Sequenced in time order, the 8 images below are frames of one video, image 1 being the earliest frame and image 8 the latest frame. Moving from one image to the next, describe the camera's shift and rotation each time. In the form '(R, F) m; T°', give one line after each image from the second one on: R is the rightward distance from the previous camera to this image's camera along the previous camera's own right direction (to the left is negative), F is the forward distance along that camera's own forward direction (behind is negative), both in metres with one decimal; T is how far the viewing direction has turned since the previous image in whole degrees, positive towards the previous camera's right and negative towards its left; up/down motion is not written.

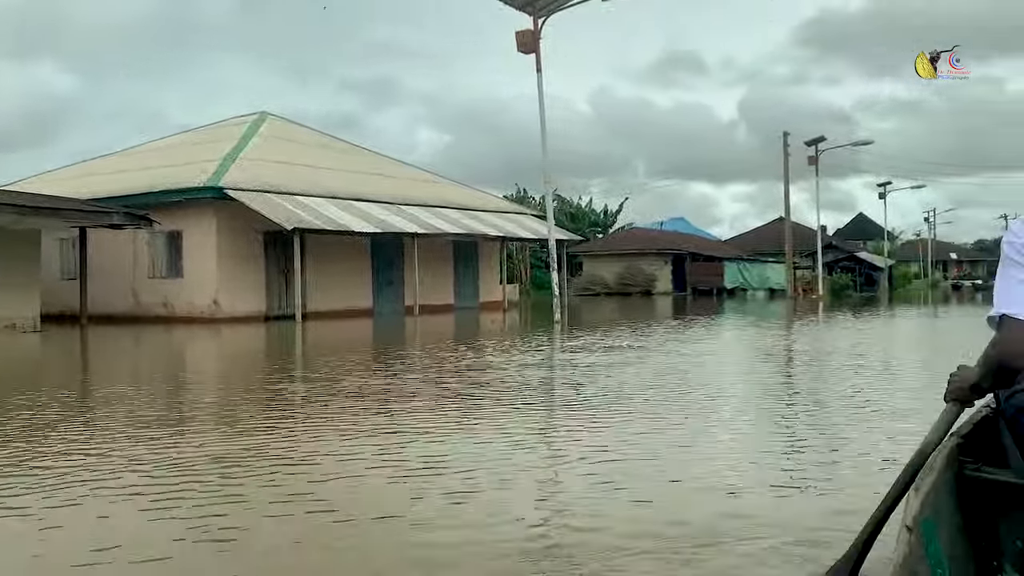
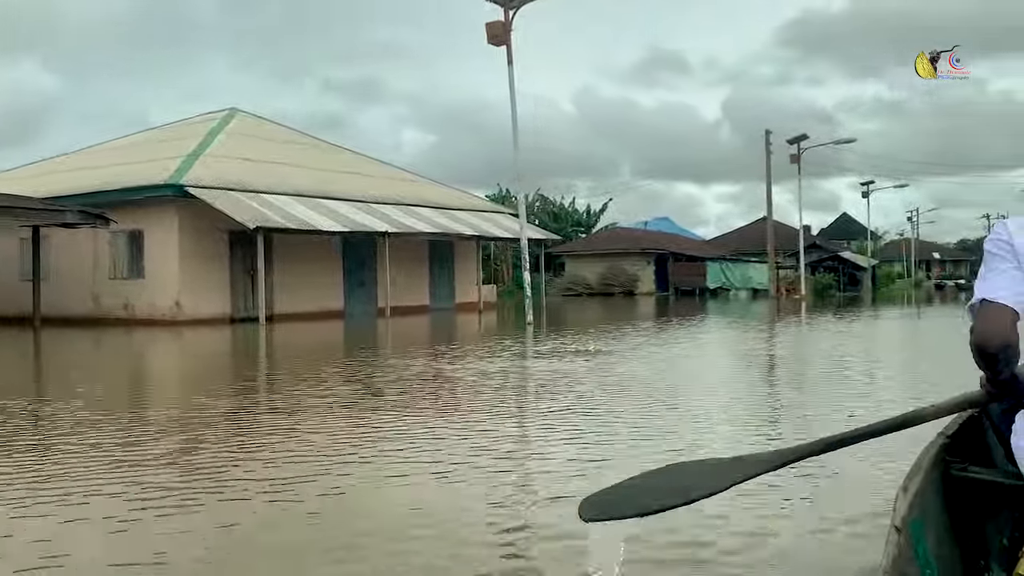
(+0.1, +0.3) m; +1°
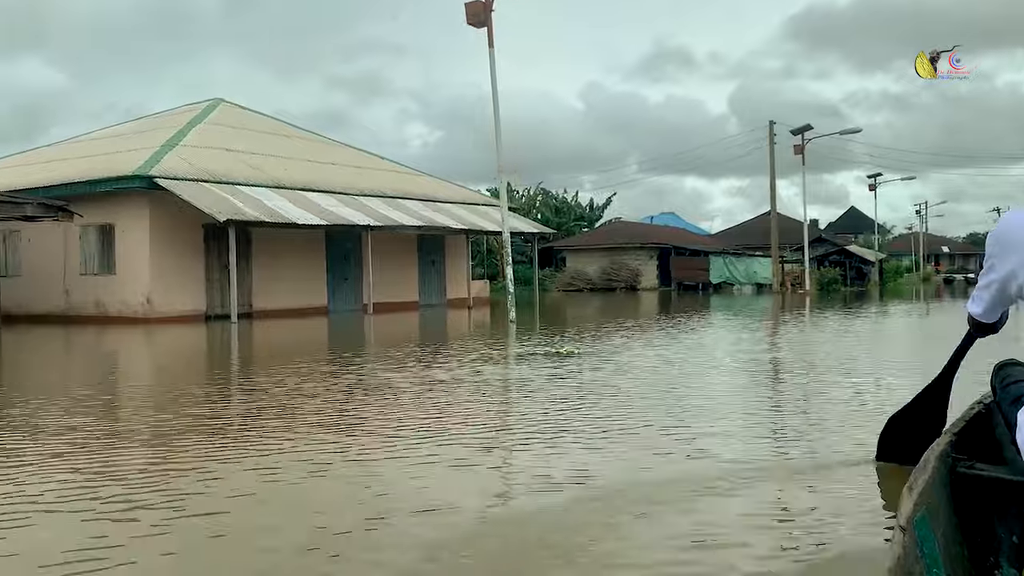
(+0.2, +0.5) m; 0°
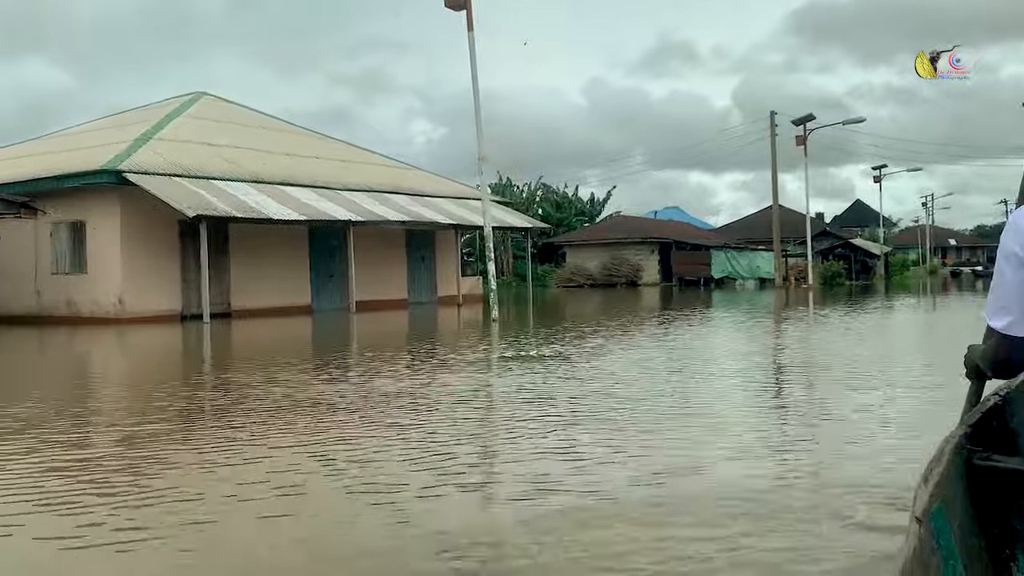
(+0.2, +0.4) m; 0°
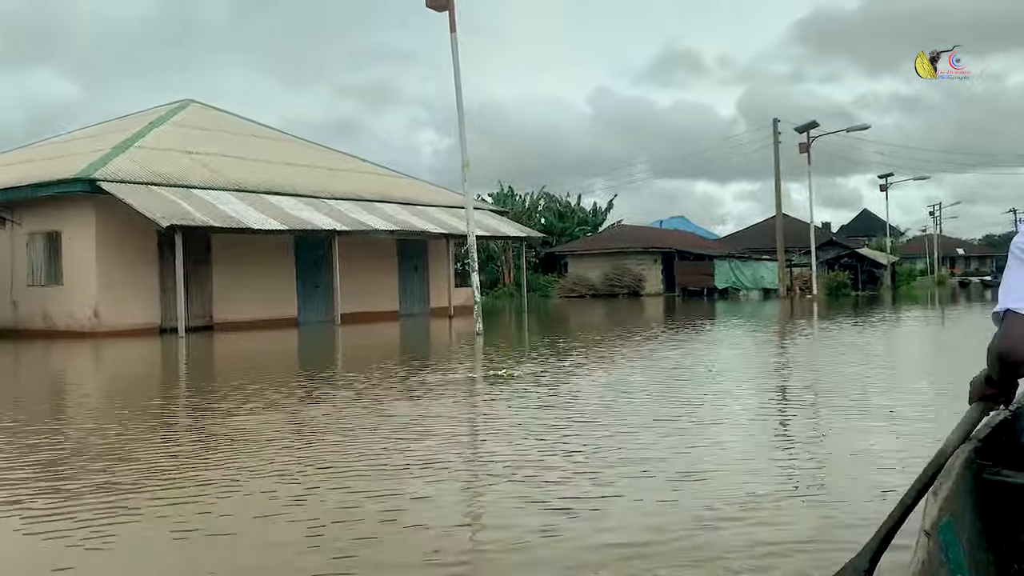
(+0.2, +0.4) m; 0°
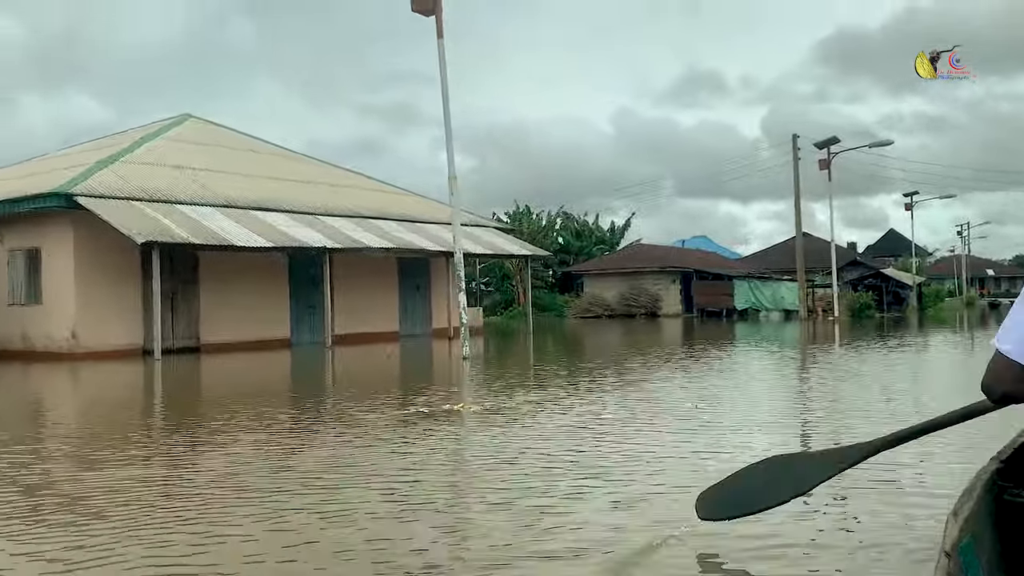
(+0.2, +0.5) m; -1°
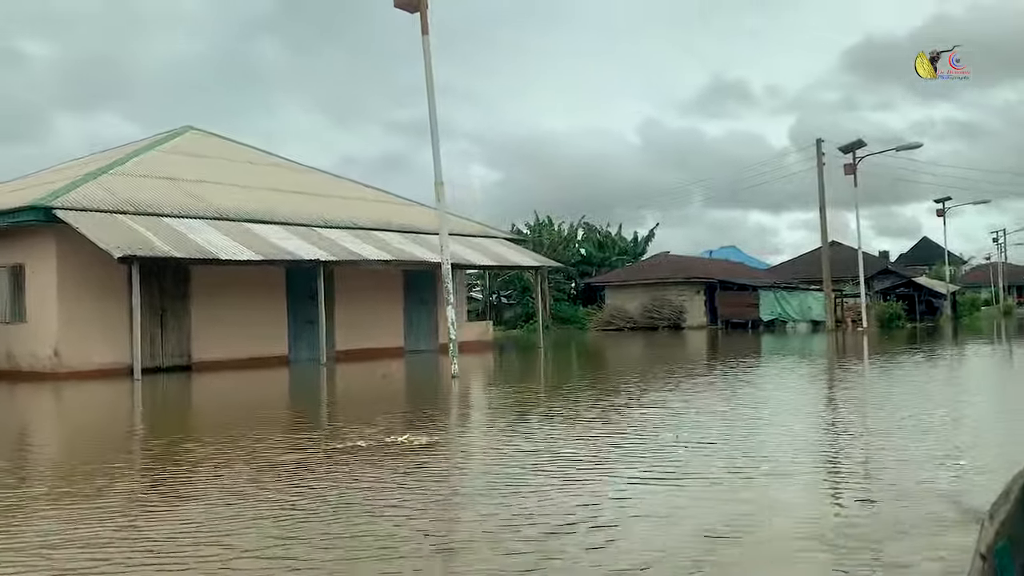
(+0.3, +0.5) m; -2°
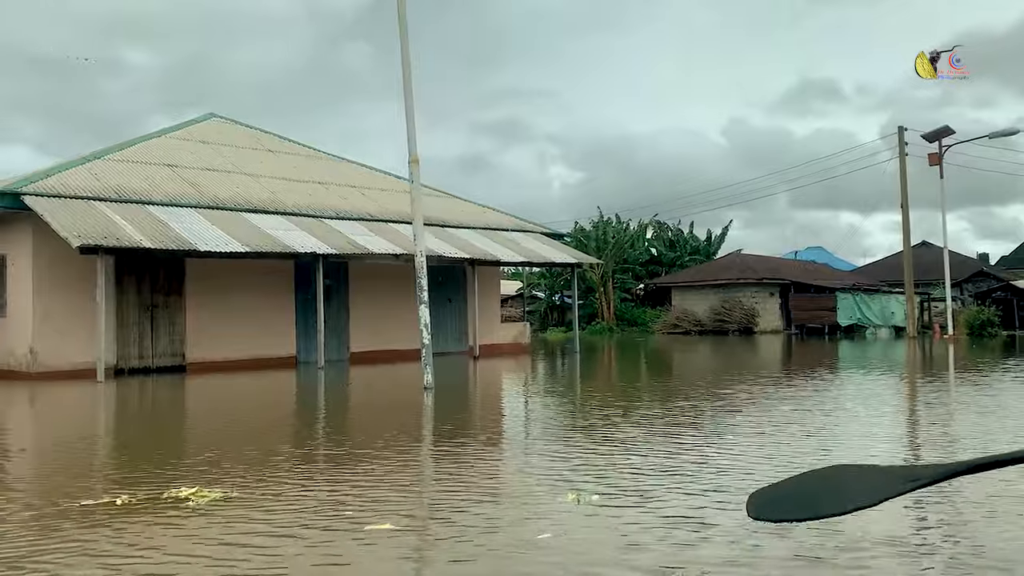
(+0.6, +1.0) m; -5°
